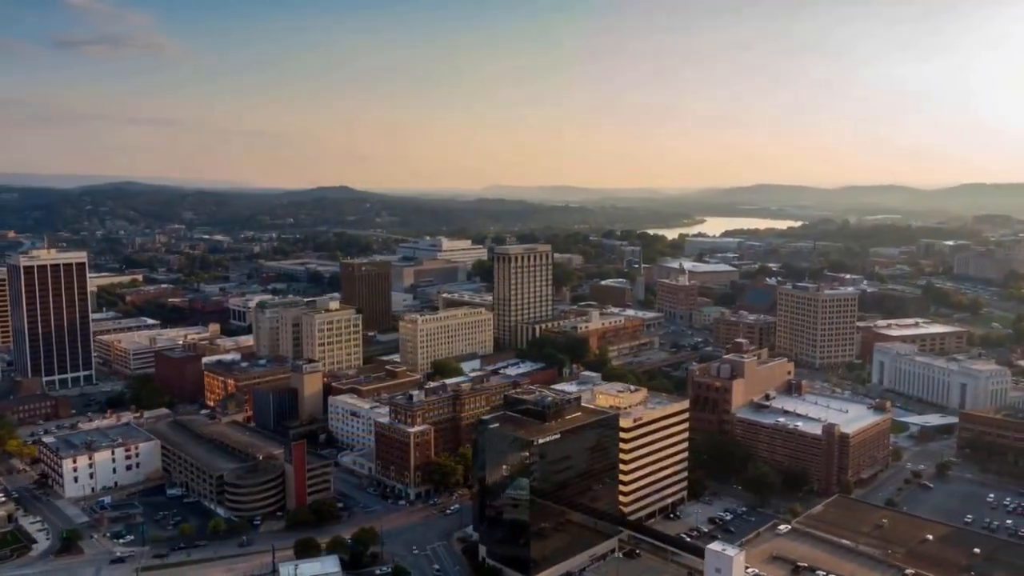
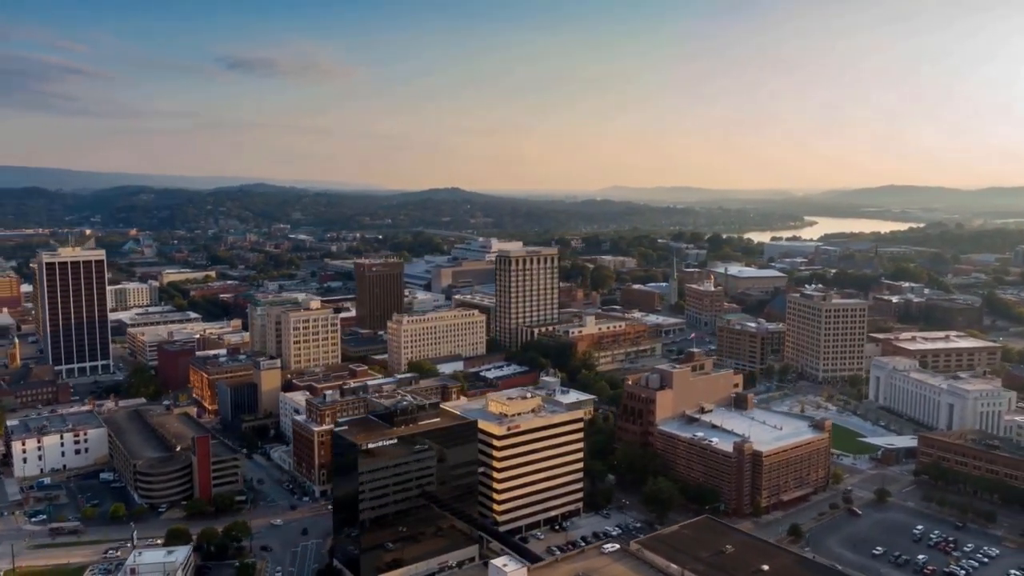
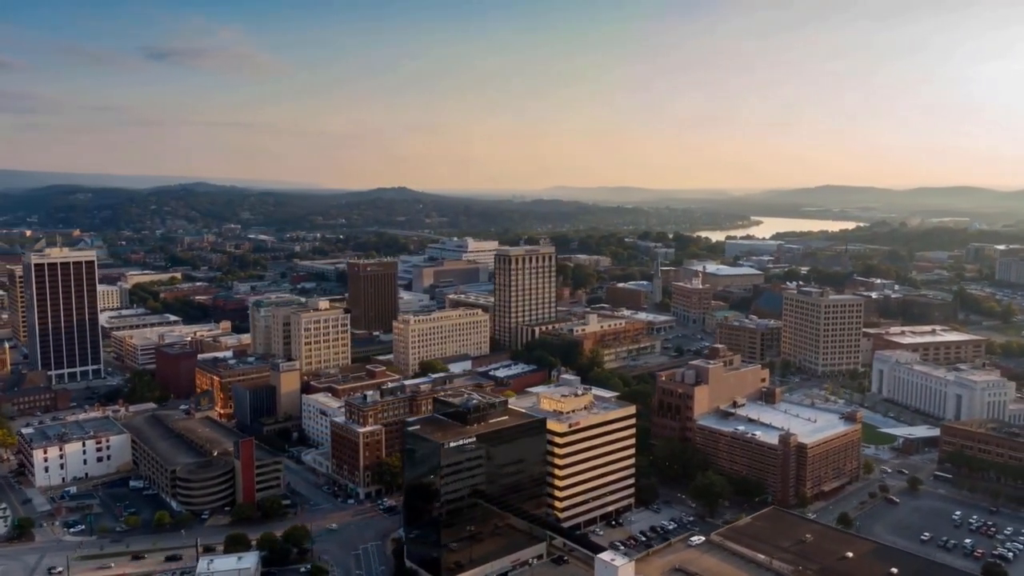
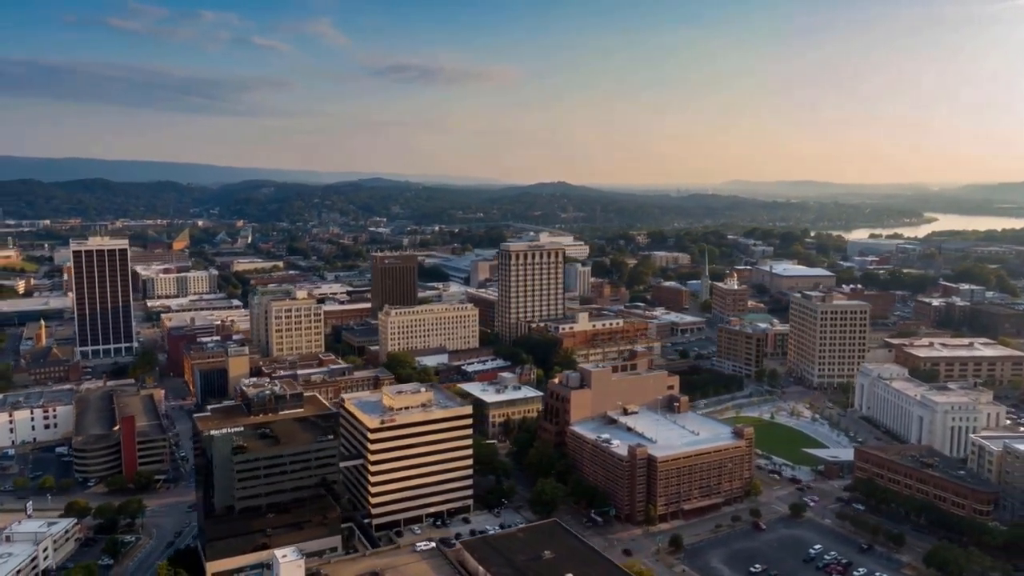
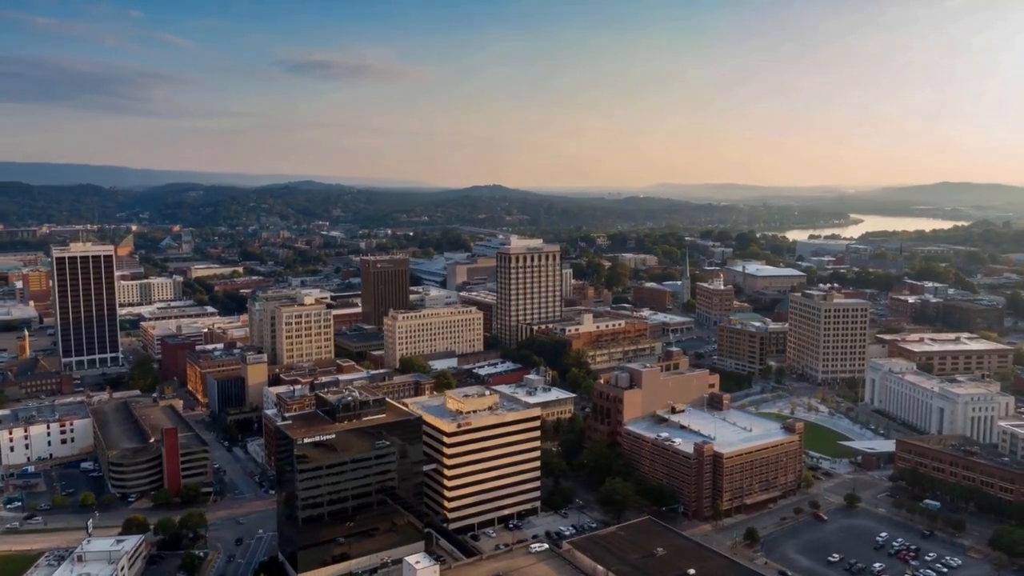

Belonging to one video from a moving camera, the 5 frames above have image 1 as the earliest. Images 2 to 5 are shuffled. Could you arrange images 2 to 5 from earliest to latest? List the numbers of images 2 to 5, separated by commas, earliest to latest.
3, 2, 5, 4
